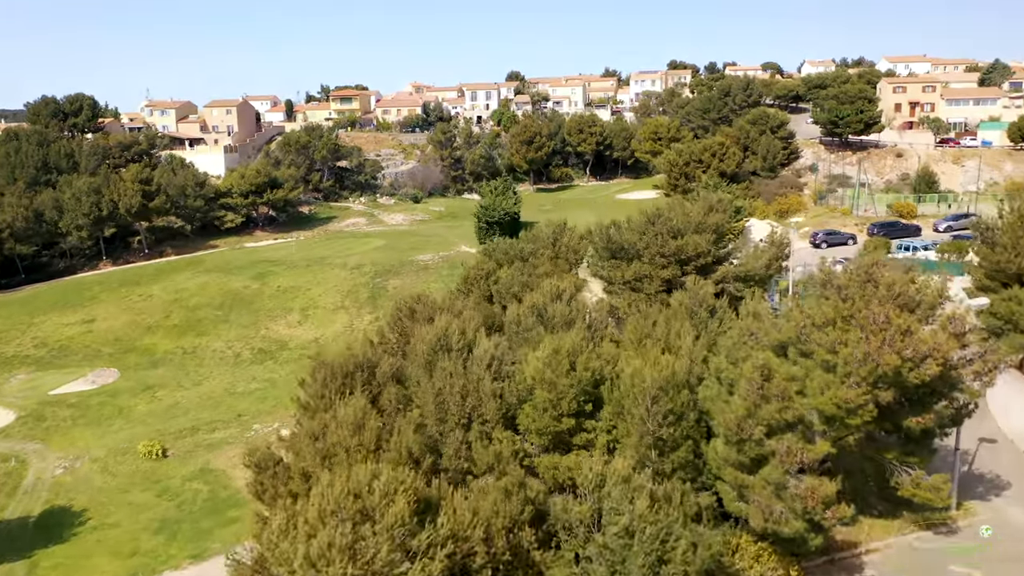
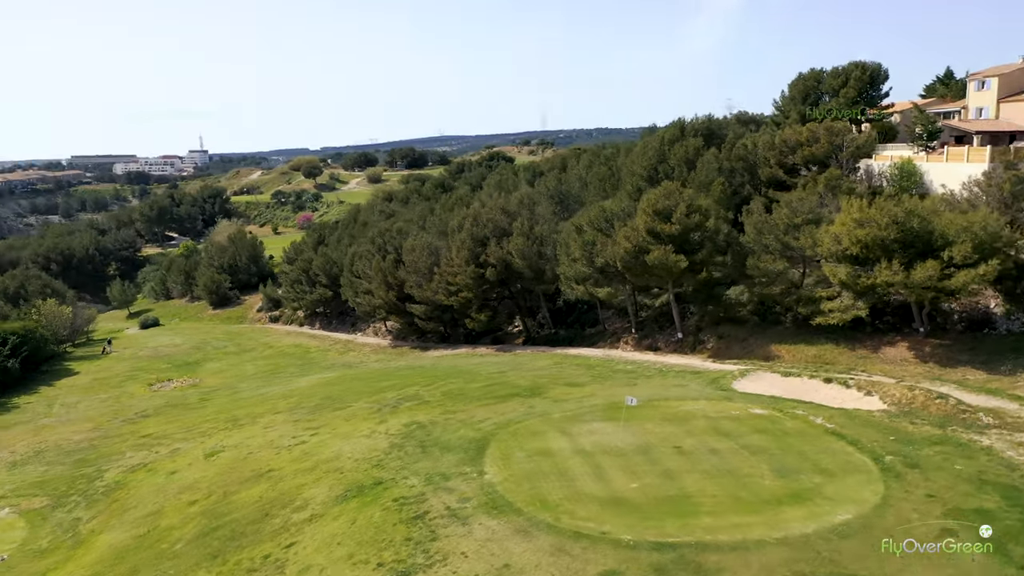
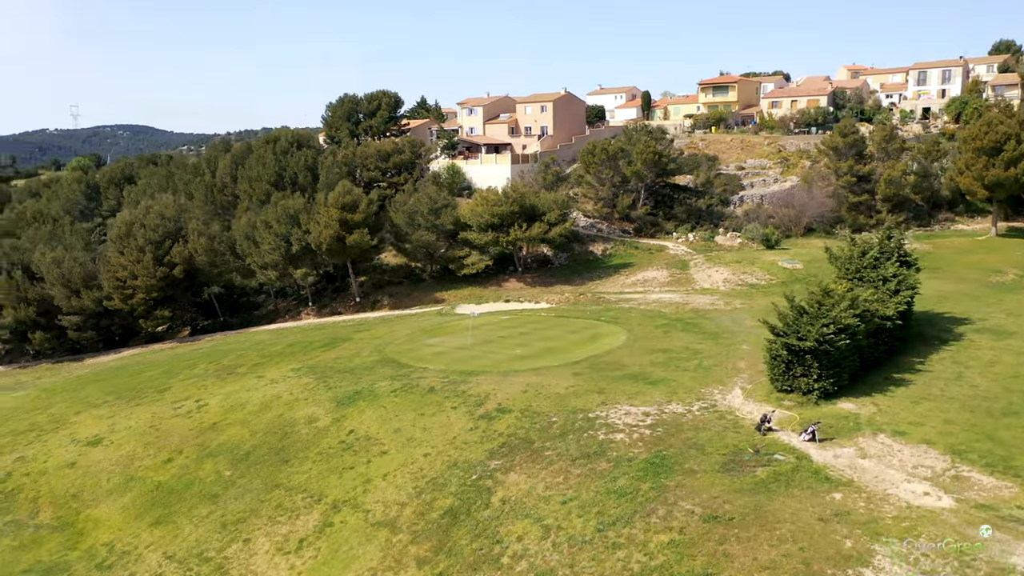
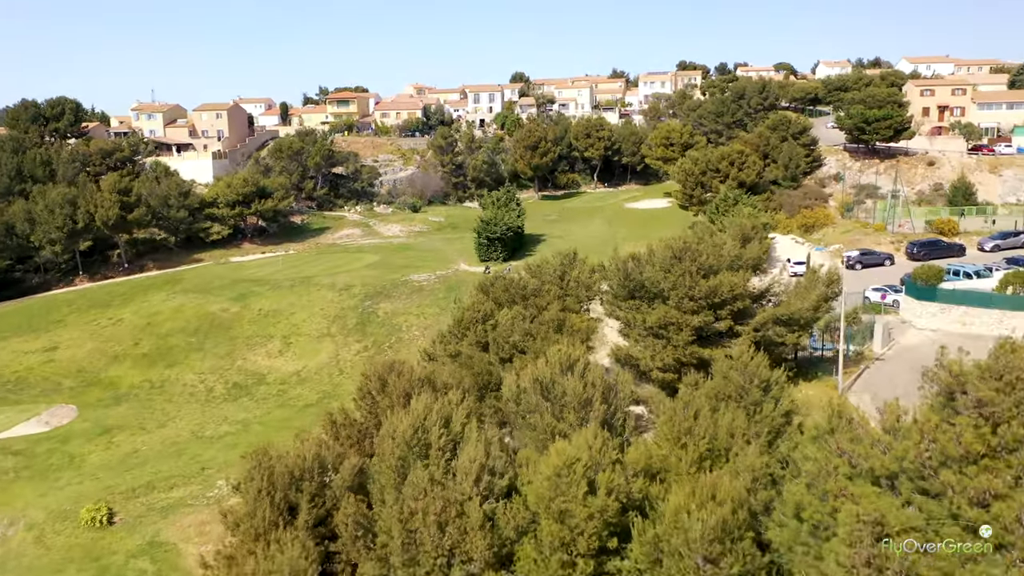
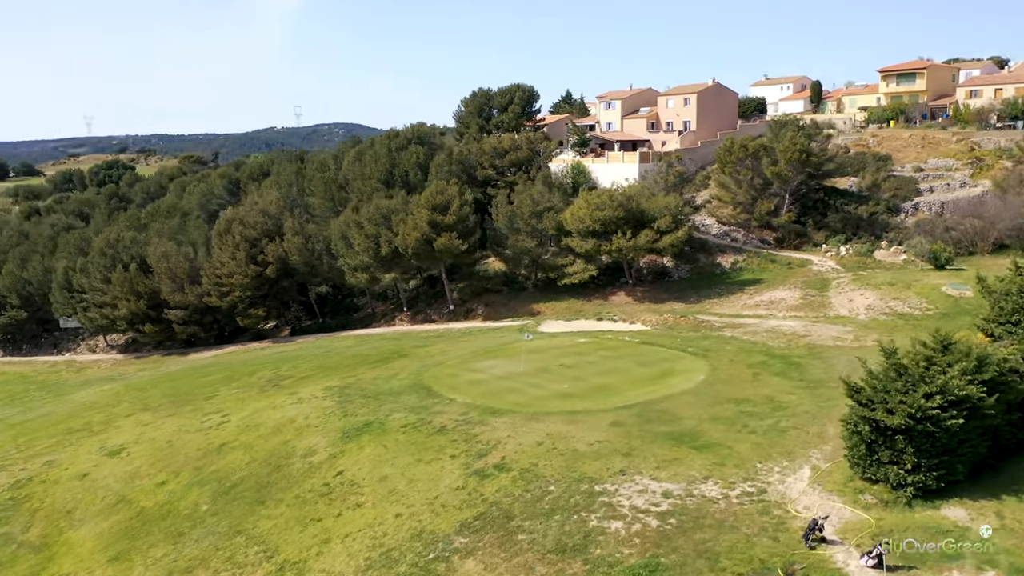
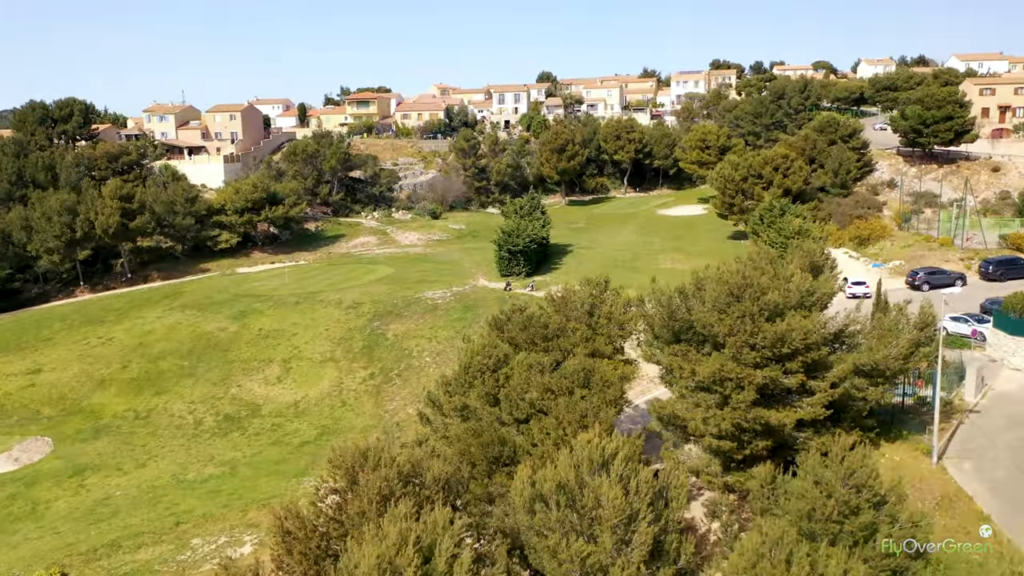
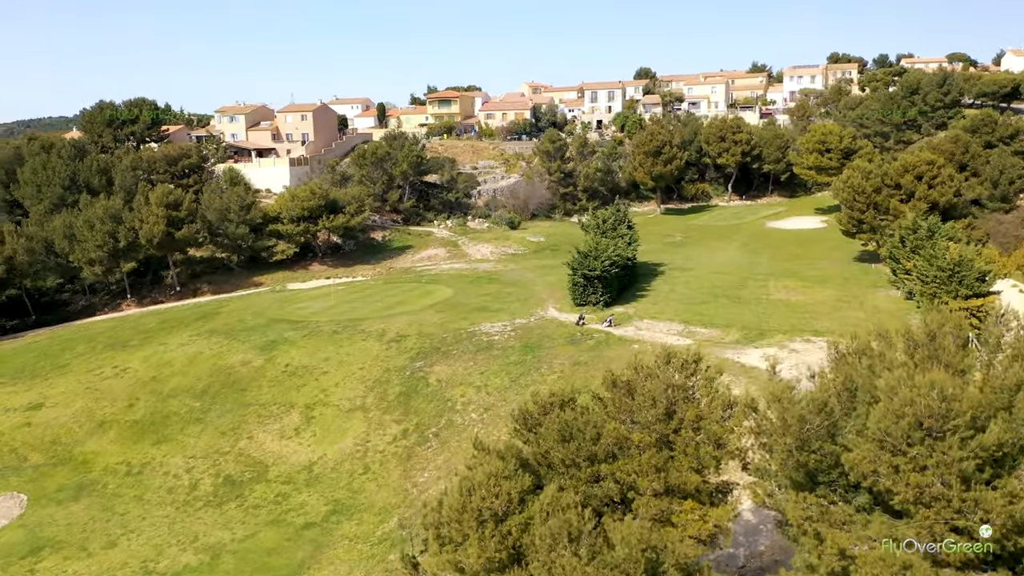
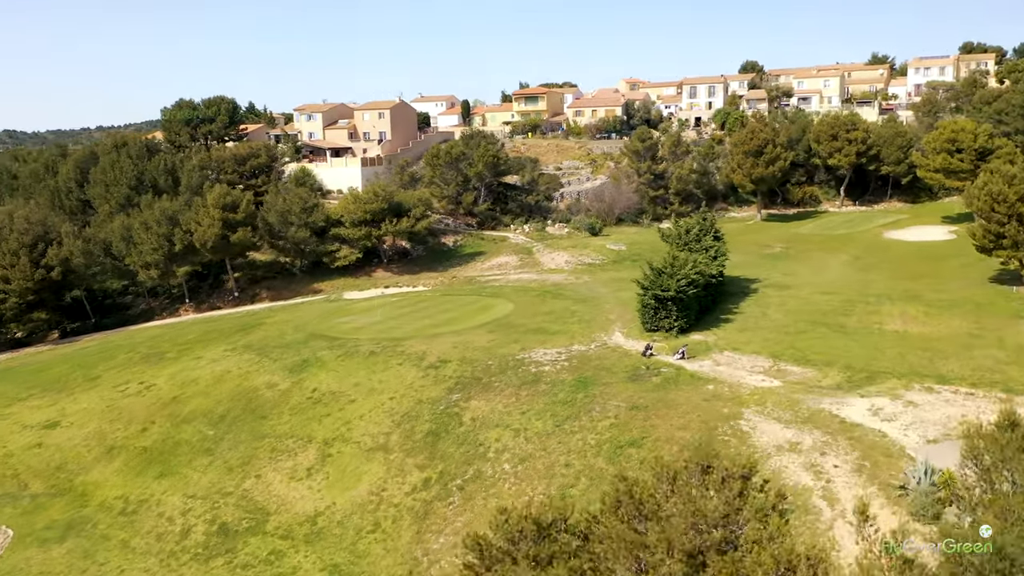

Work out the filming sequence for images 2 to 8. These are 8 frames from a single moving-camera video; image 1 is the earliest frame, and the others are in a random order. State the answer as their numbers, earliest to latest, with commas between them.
4, 6, 7, 8, 3, 5, 2
